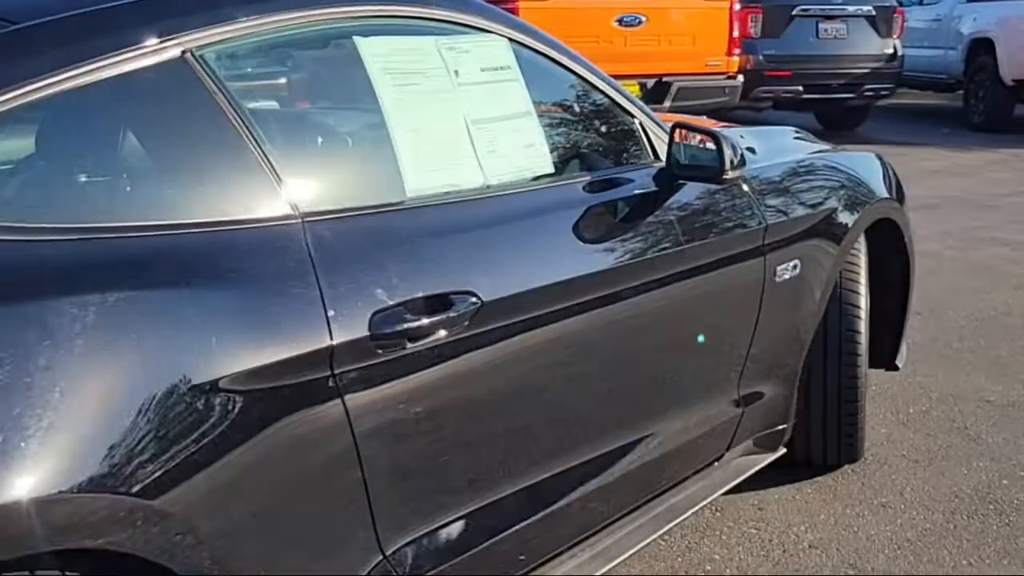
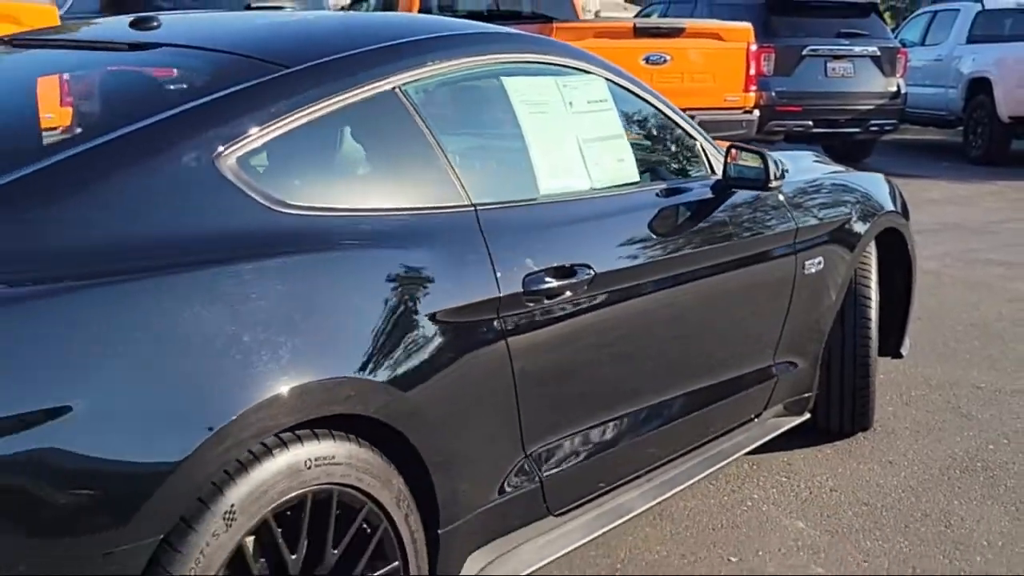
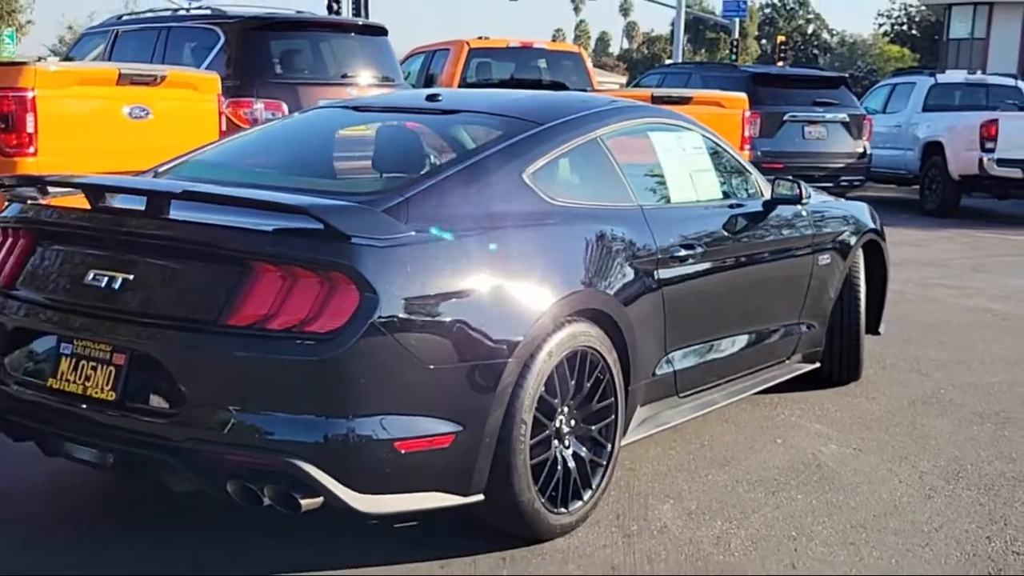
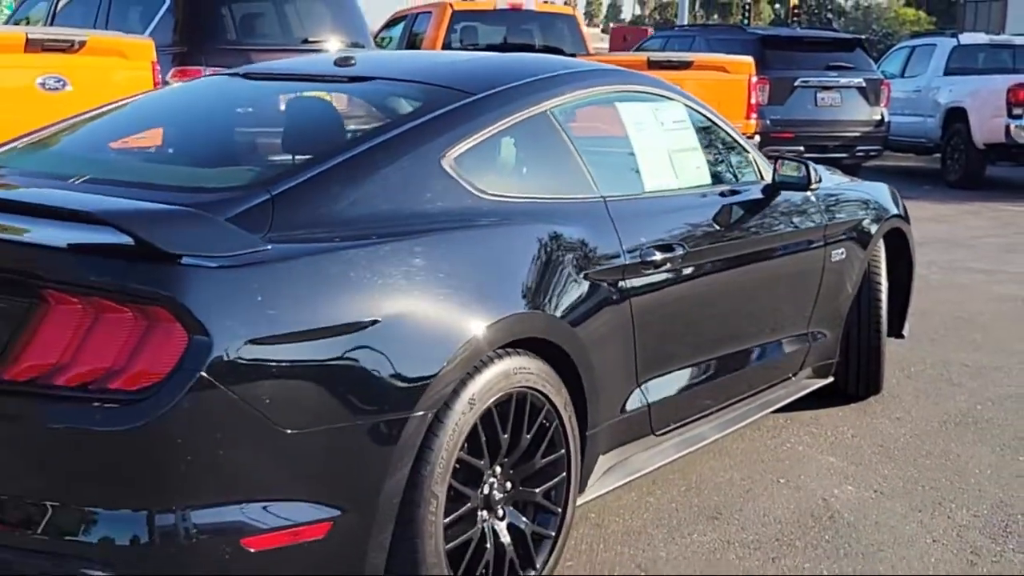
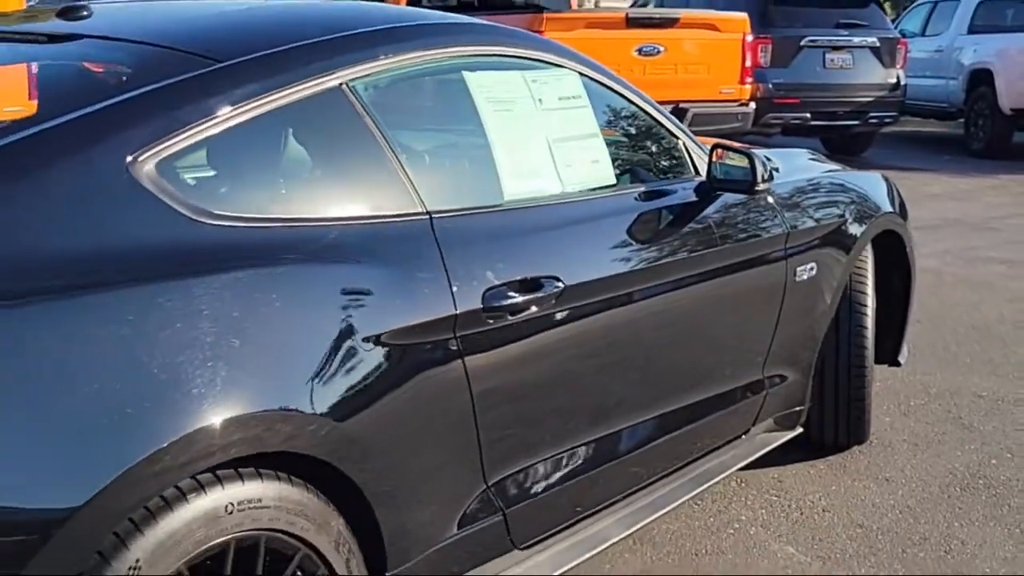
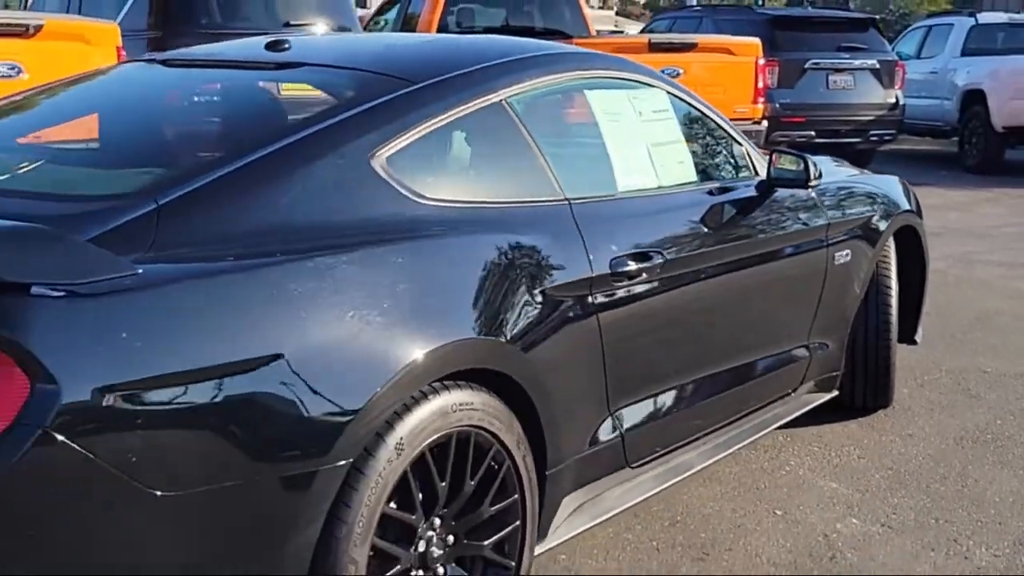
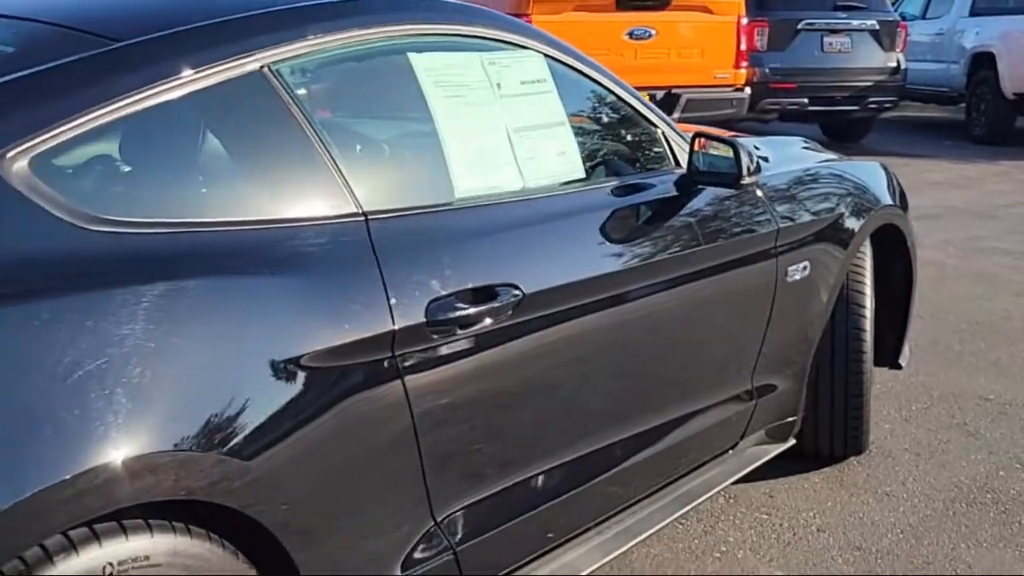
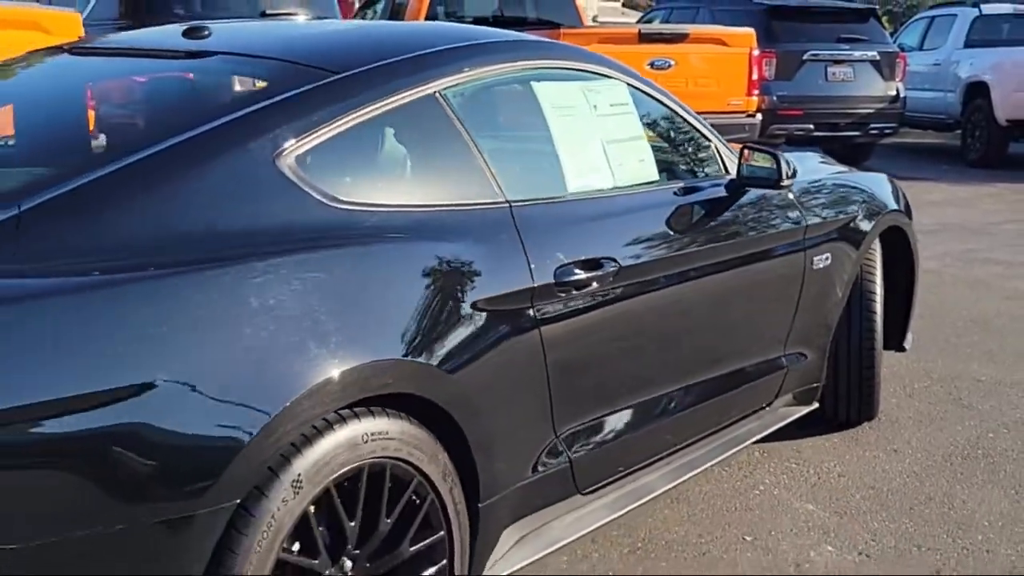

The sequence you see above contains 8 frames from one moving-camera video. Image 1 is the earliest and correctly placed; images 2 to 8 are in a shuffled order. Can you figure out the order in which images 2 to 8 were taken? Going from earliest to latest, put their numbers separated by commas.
7, 5, 2, 8, 6, 4, 3
